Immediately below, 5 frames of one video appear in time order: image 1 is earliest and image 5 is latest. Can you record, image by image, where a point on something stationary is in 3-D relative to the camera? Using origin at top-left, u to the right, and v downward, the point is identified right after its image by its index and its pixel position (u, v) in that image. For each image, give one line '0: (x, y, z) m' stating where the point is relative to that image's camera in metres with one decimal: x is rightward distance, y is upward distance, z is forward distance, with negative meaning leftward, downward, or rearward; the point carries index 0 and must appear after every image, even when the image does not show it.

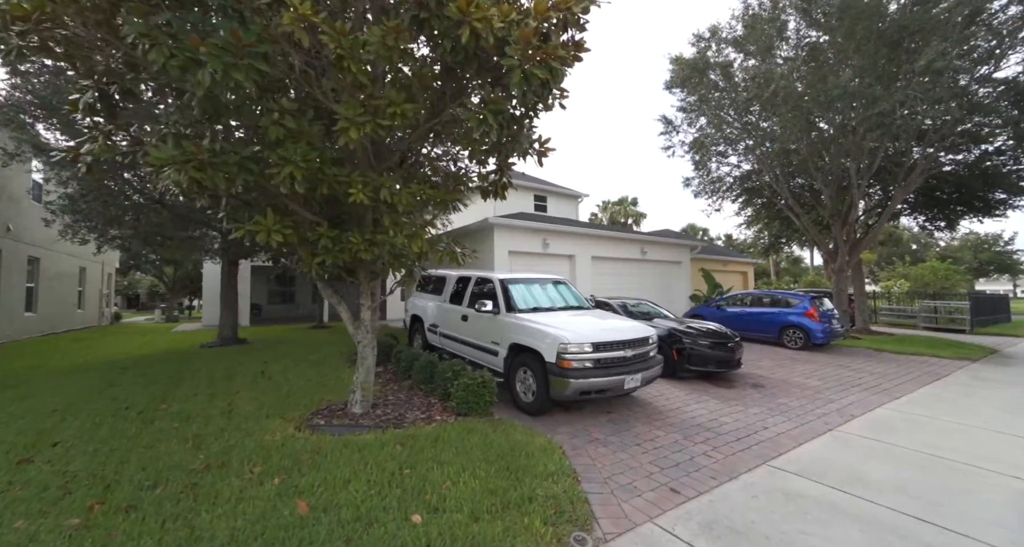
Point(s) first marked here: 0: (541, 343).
0: (+0.4, -0.9, +5.0) m
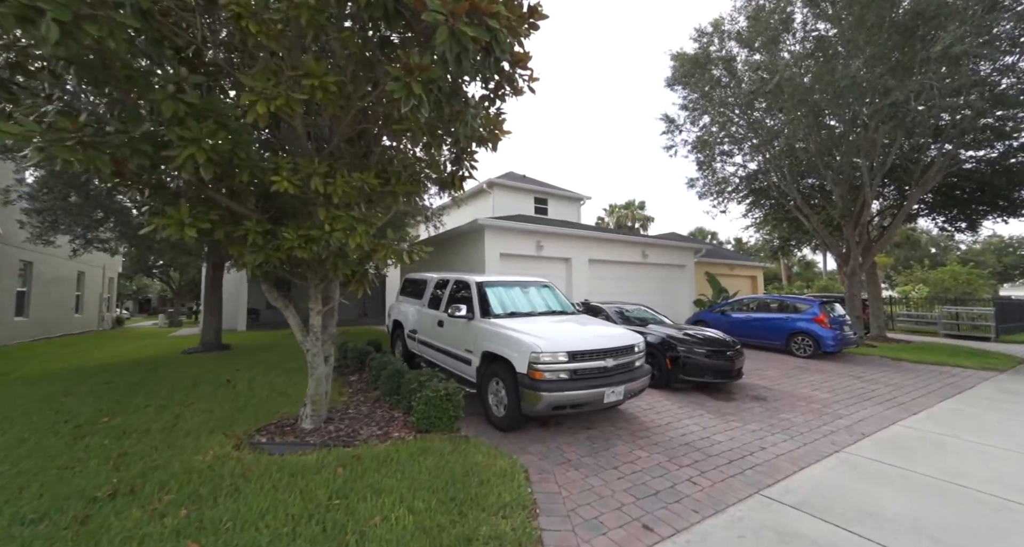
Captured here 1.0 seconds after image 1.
0: (0.0, -0.9, +4.5) m
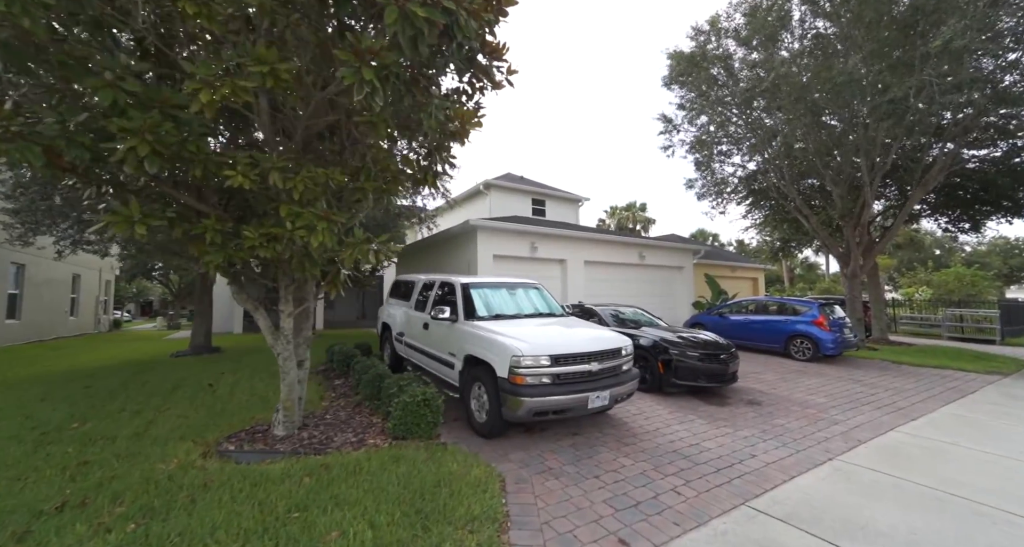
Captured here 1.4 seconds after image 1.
0: (-0.2, -0.9, +4.4) m
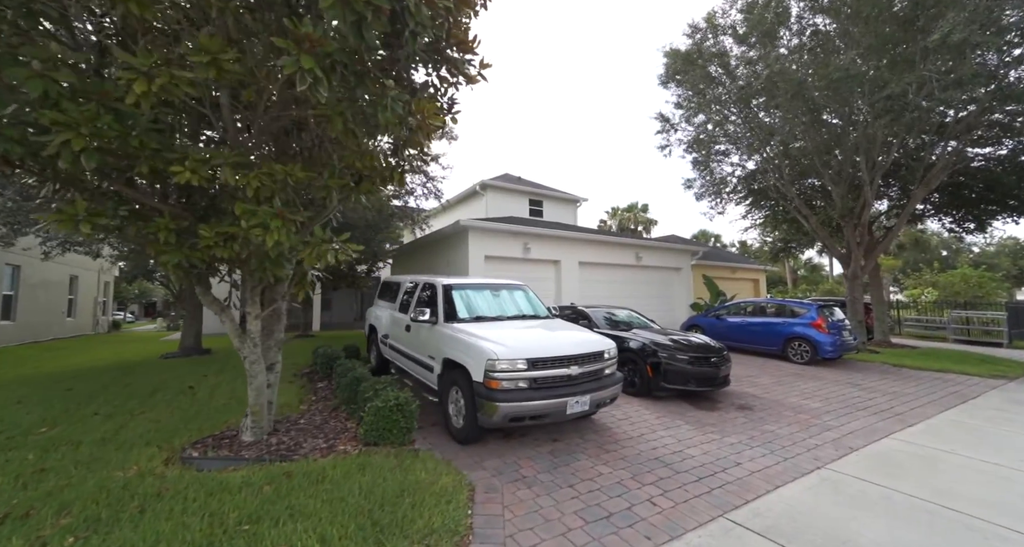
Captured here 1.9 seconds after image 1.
0: (-0.4, -0.9, +4.2) m
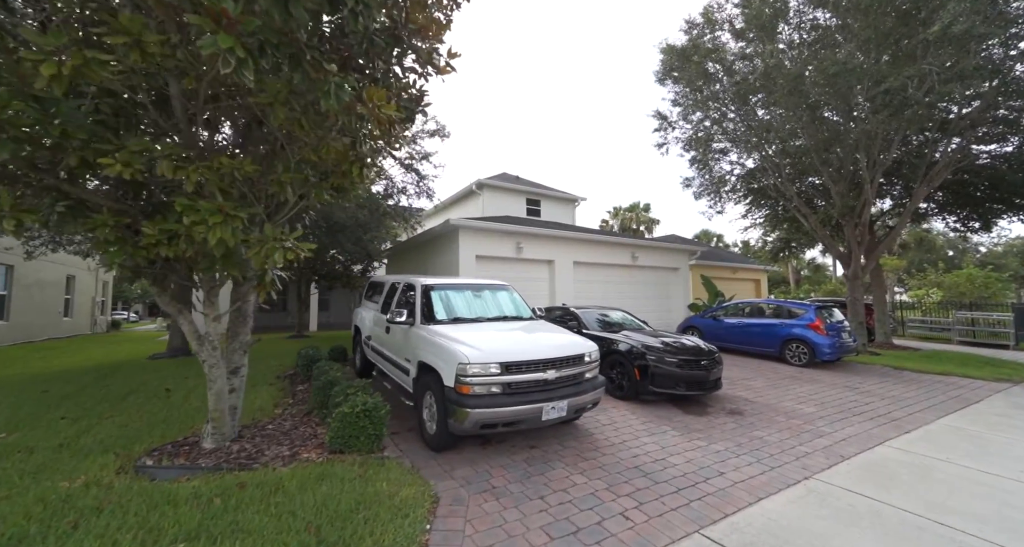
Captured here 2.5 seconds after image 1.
0: (-0.7, -0.9, +4.1) m
